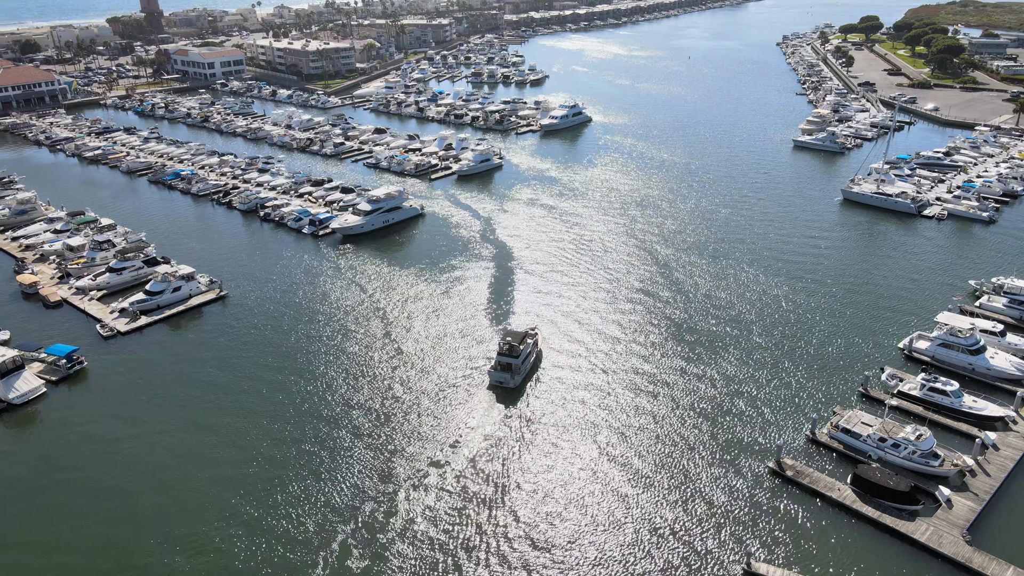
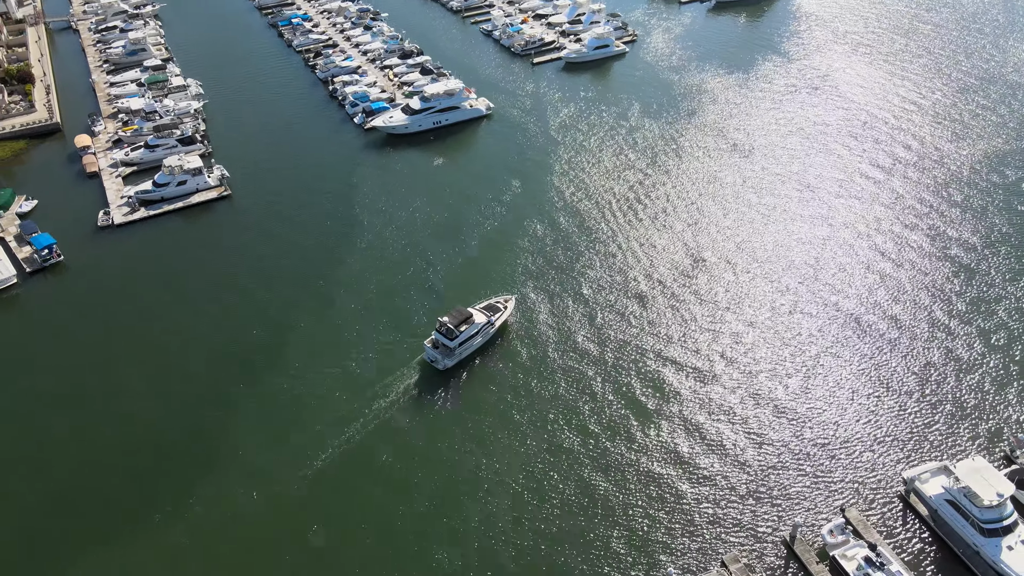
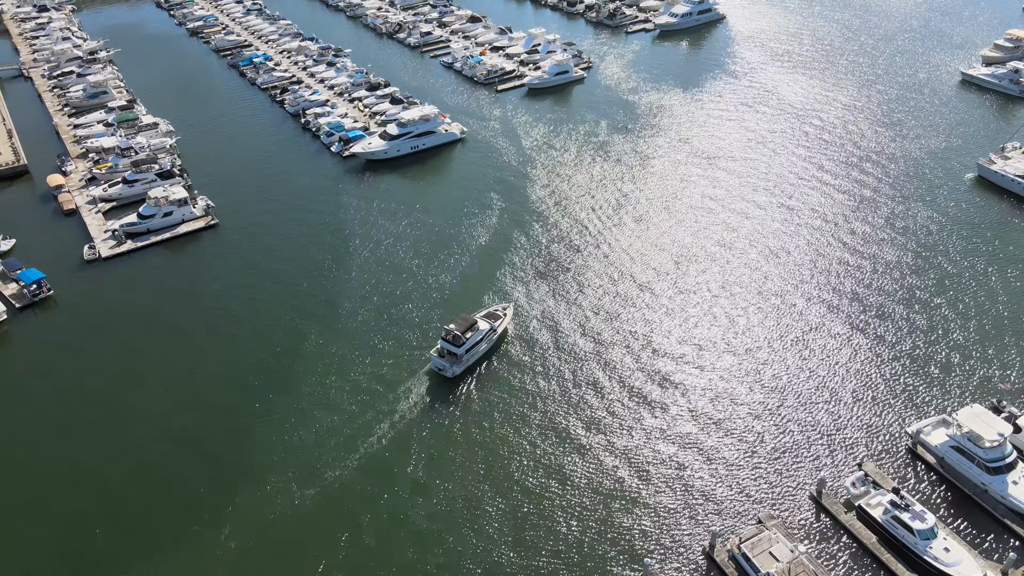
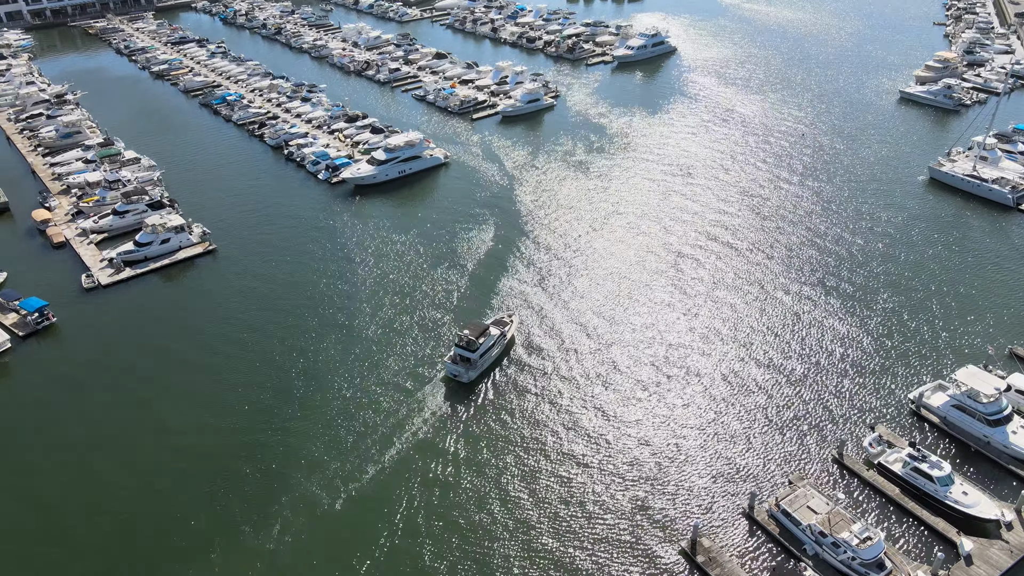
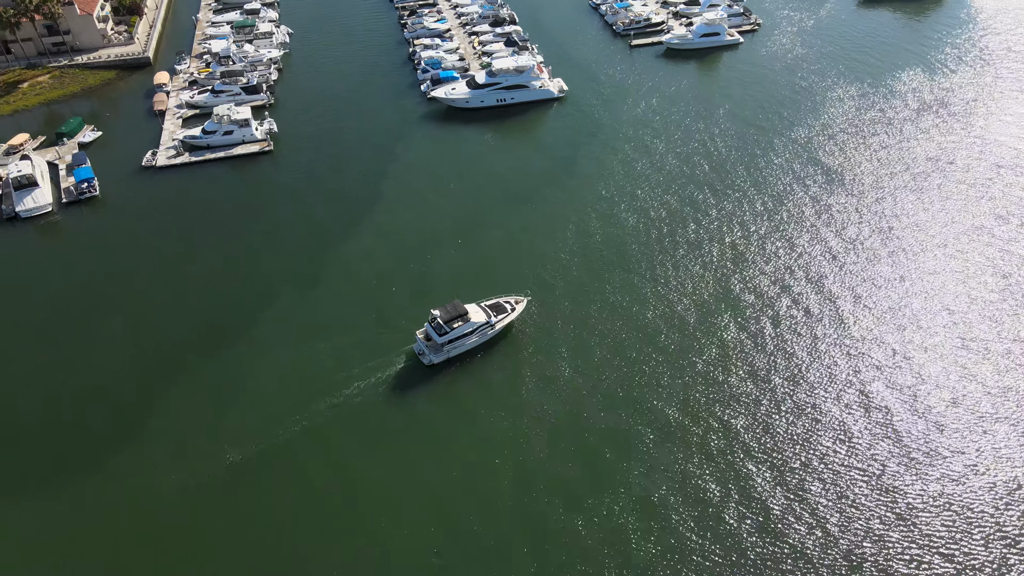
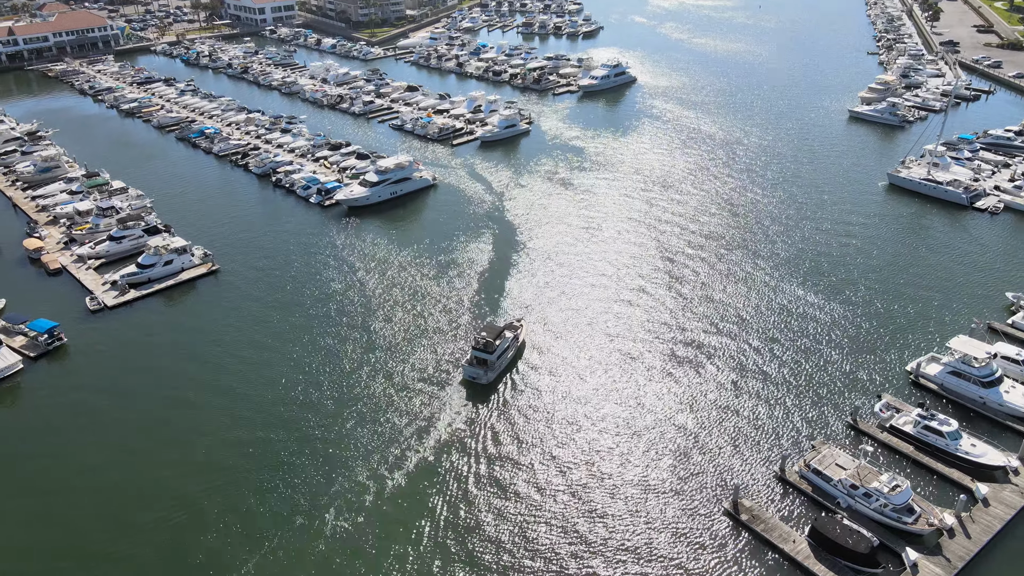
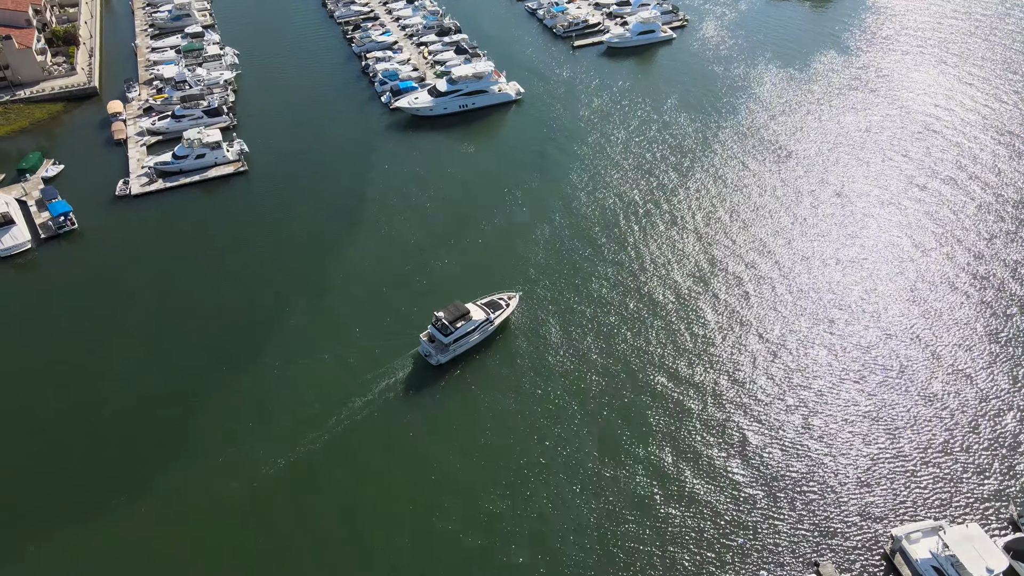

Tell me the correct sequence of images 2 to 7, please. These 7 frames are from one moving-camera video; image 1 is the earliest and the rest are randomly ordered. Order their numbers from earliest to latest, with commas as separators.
6, 4, 3, 2, 7, 5
